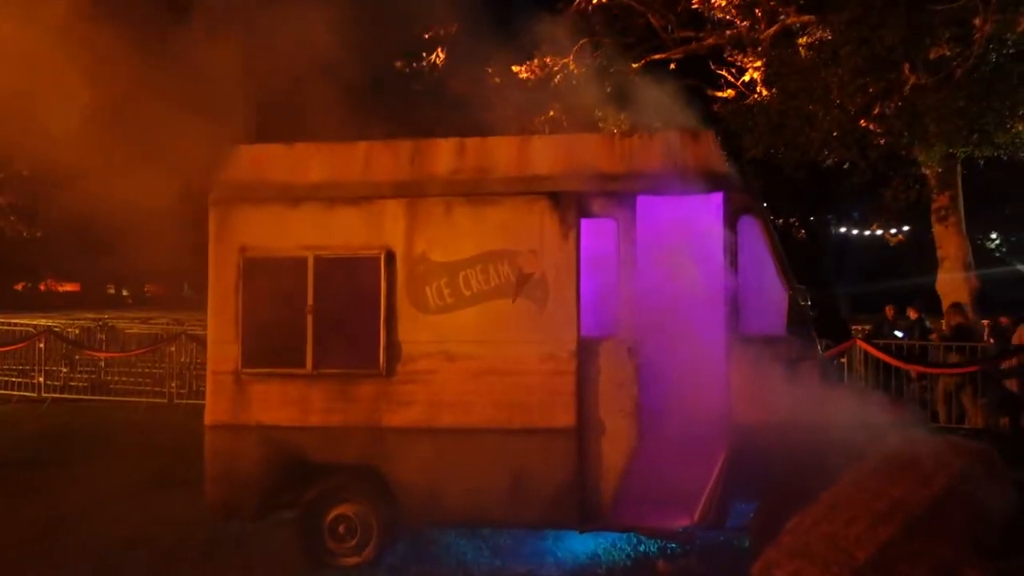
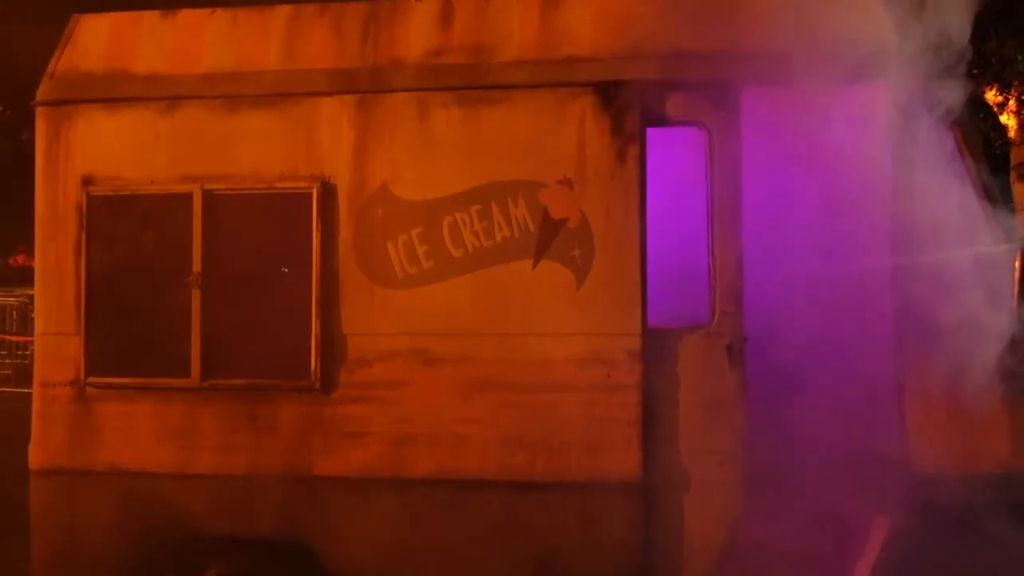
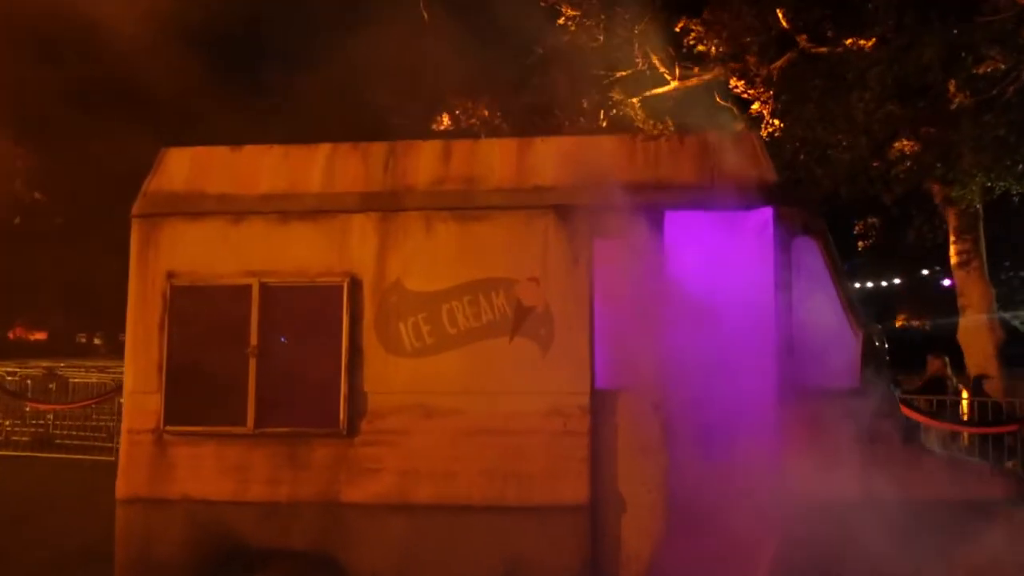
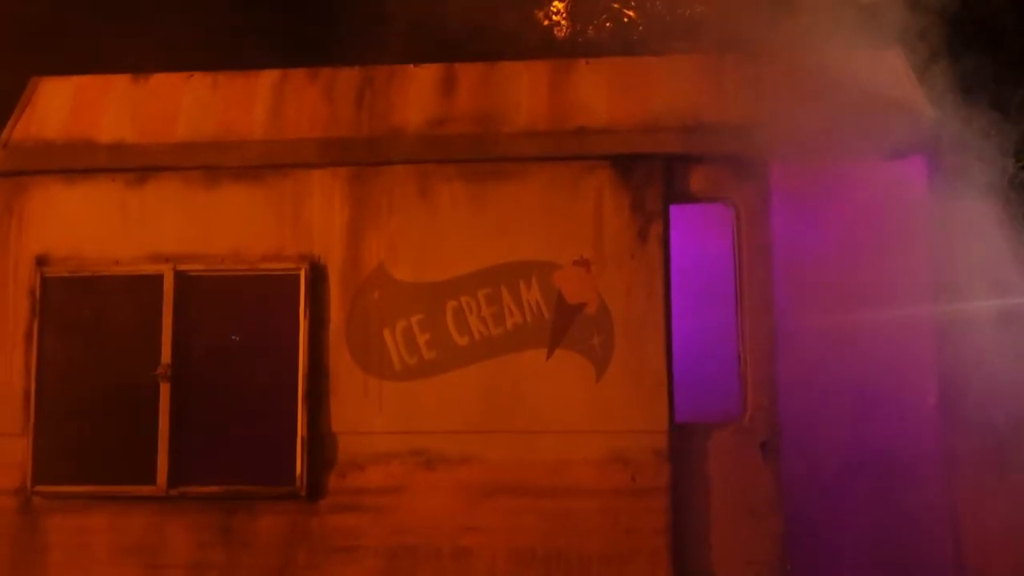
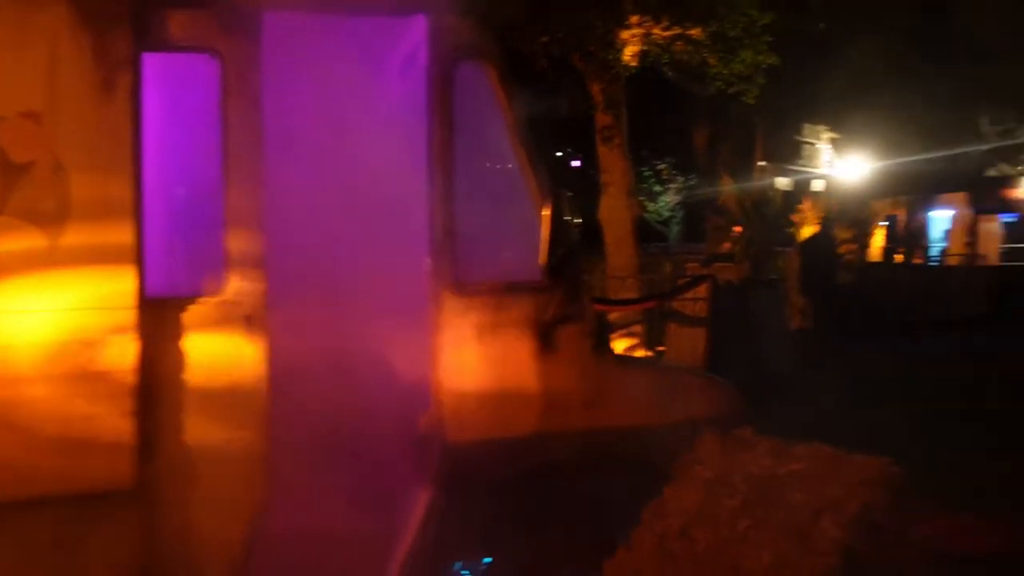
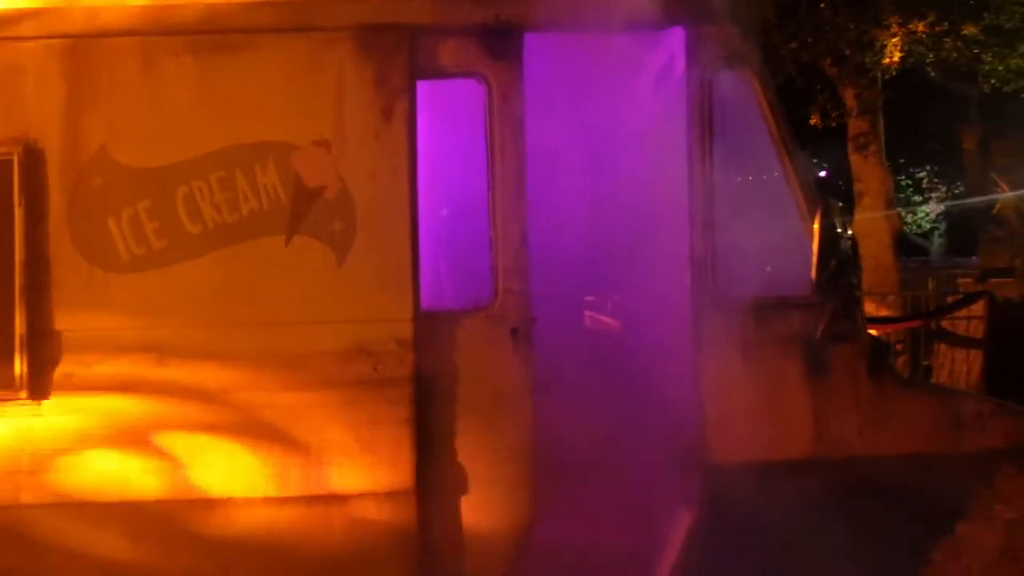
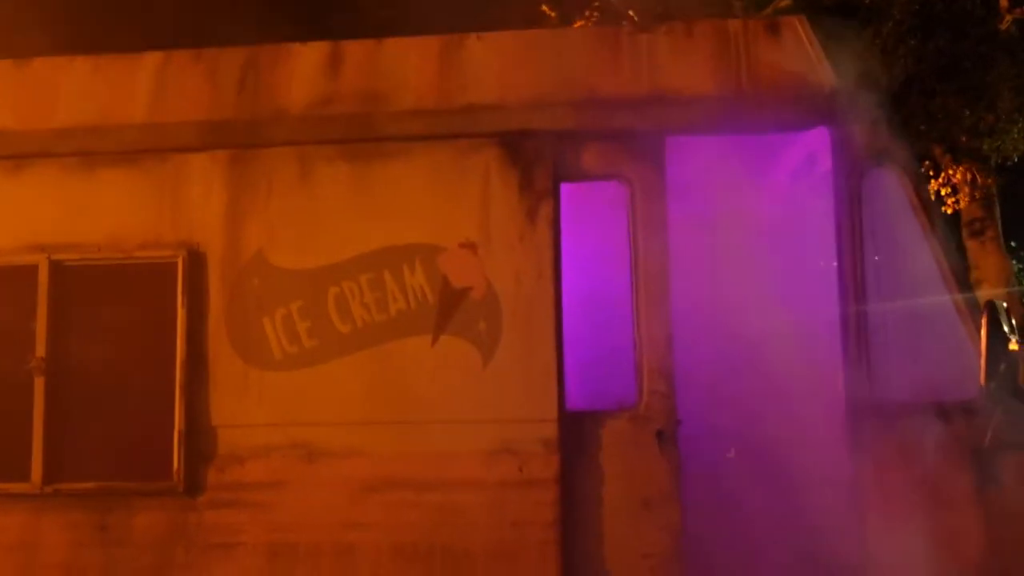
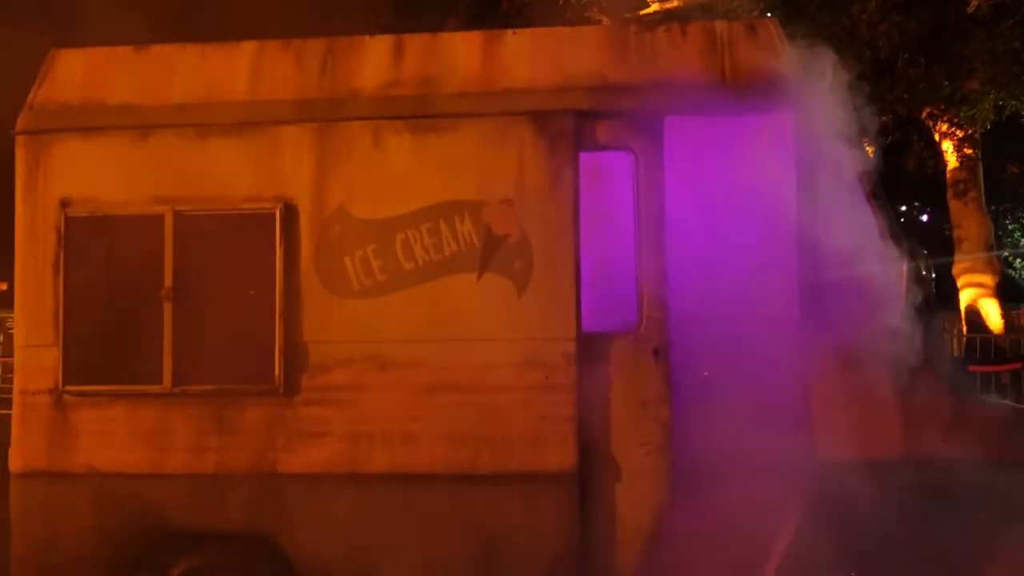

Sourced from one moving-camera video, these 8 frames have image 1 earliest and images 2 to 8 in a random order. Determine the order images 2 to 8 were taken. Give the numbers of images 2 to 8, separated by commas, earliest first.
3, 8, 2, 4, 7, 6, 5
